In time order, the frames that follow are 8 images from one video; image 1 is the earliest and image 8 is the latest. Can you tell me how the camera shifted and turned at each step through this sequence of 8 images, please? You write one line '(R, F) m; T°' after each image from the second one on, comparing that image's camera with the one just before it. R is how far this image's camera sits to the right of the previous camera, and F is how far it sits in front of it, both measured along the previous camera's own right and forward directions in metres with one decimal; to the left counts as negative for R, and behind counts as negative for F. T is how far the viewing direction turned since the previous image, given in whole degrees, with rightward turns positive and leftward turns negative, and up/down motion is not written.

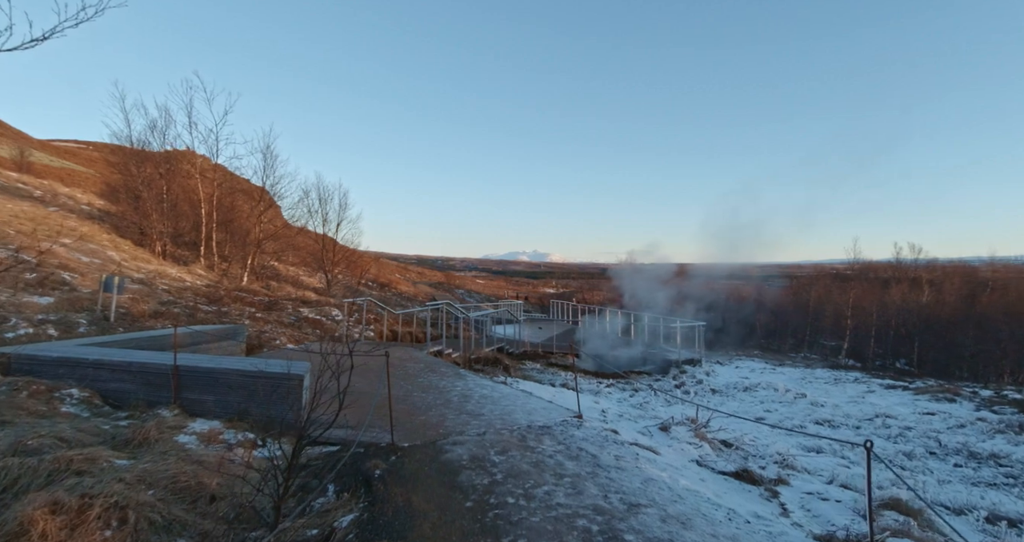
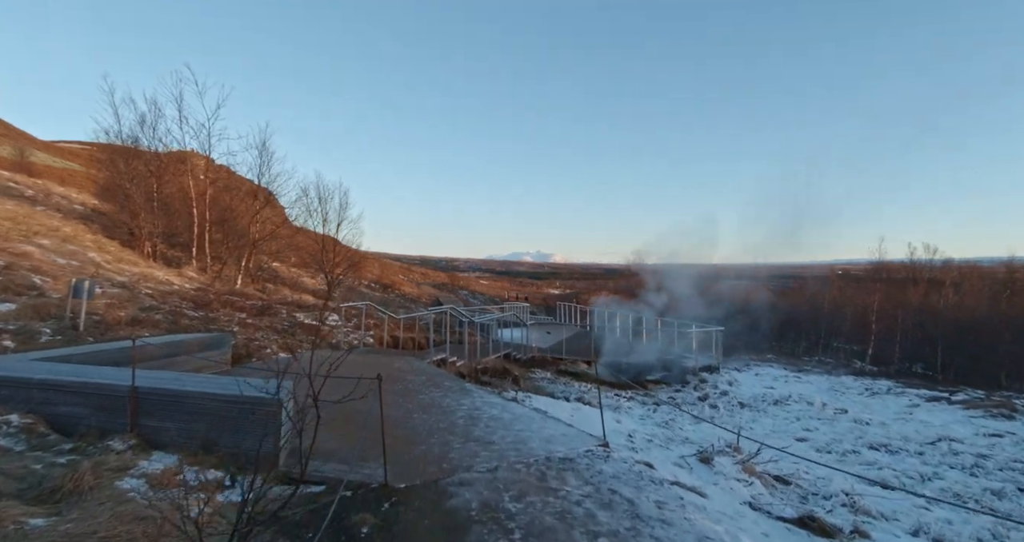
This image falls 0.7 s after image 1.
(-0.1, +0.8) m; 0°
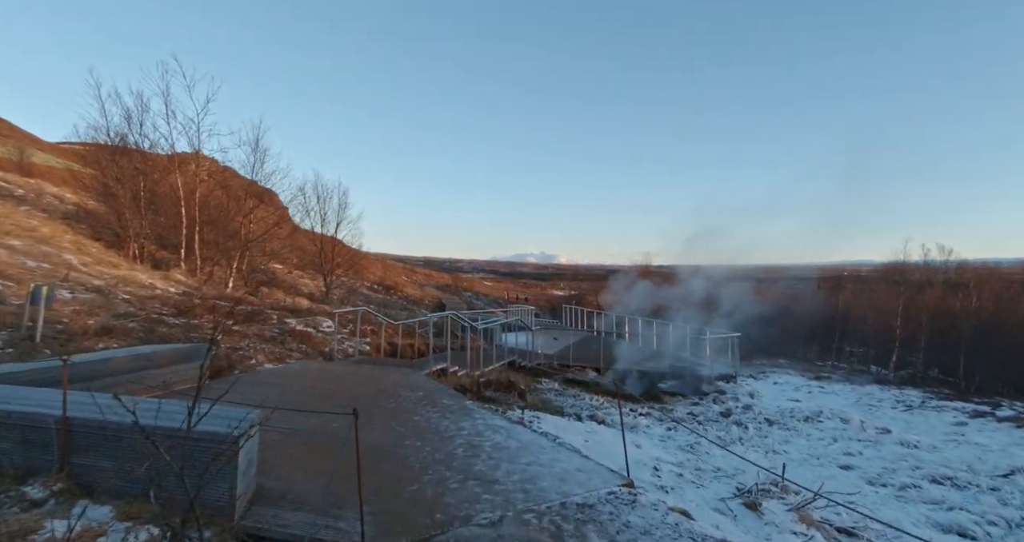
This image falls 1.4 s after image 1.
(0.0, +0.8) m; 0°
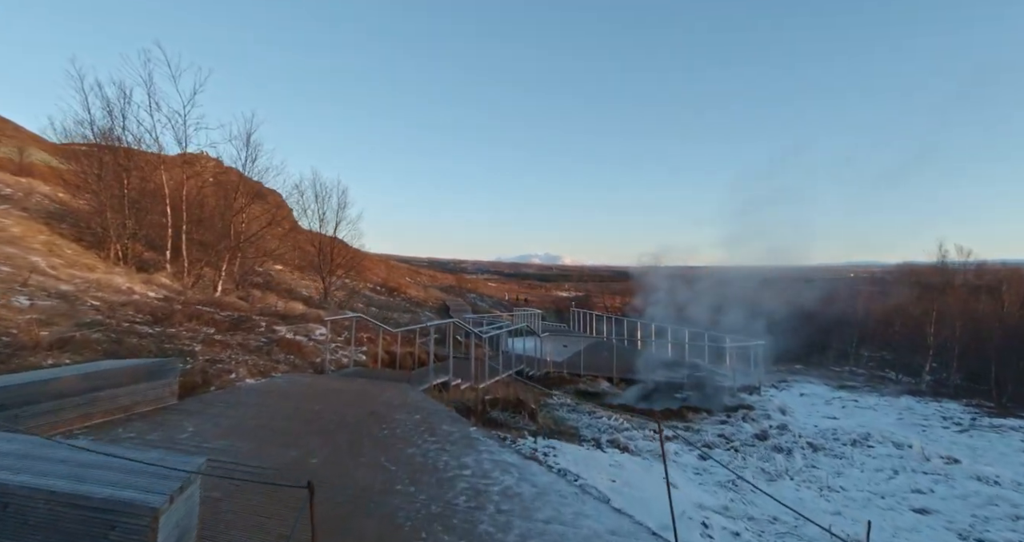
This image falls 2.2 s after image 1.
(-0.1, +0.9) m; -1°
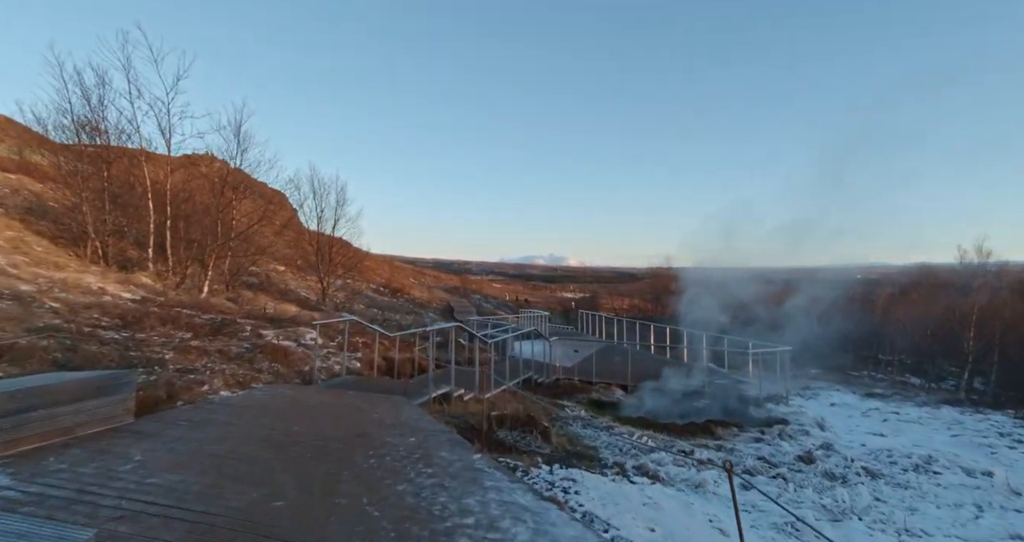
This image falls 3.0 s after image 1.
(-0.1, +1.0) m; -1°
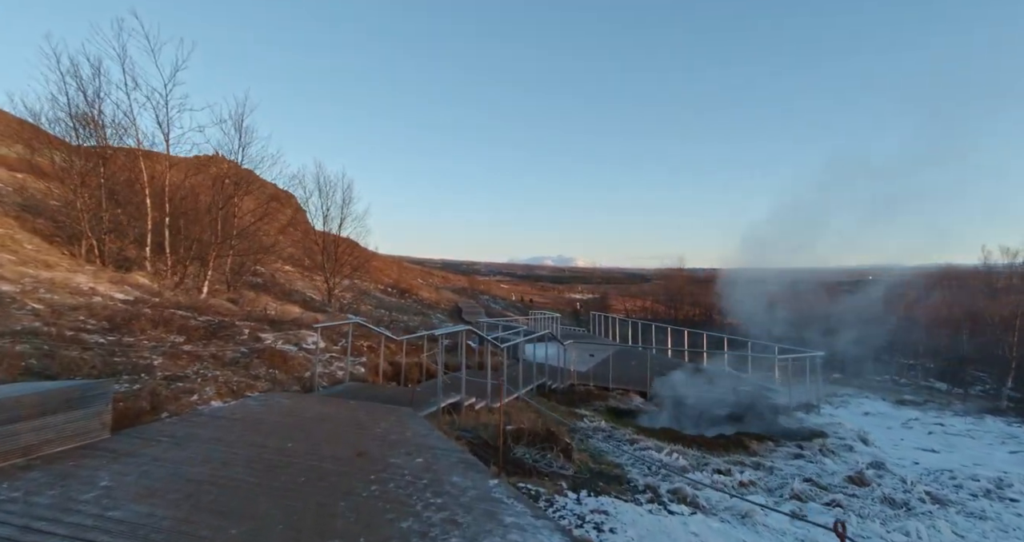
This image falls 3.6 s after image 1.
(-0.1, +0.6) m; -1°
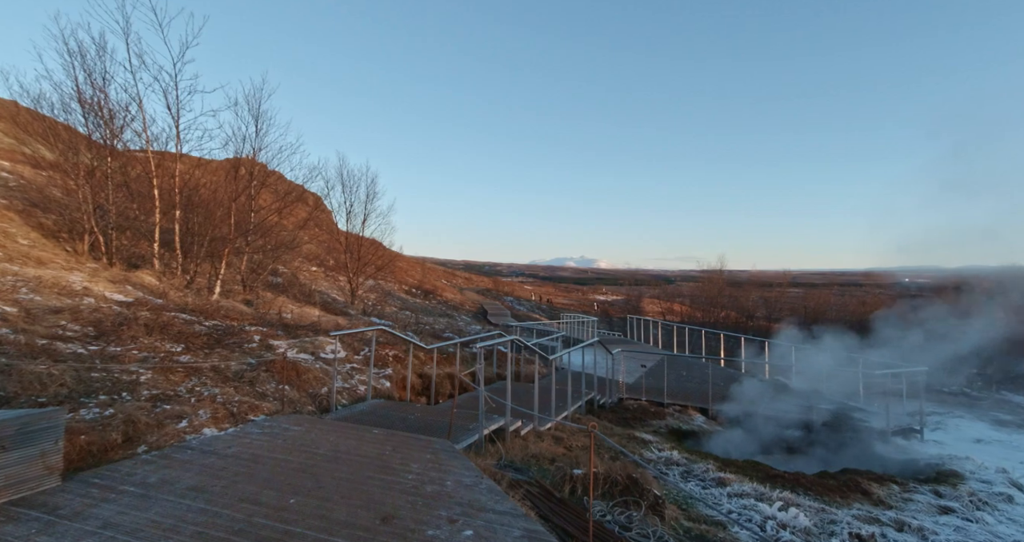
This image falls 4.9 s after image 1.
(-0.5, +1.4) m; -3°
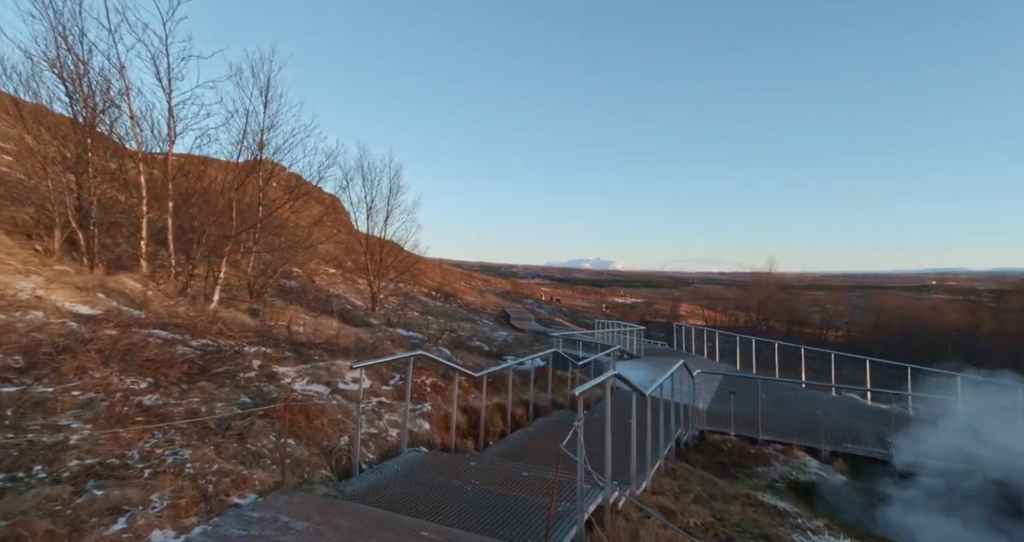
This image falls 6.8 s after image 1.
(-0.8, +2.0) m; -2°
